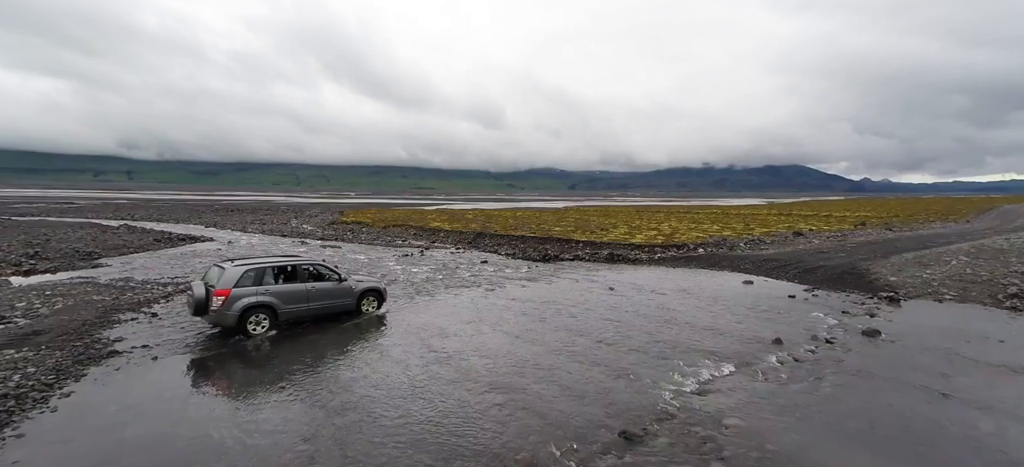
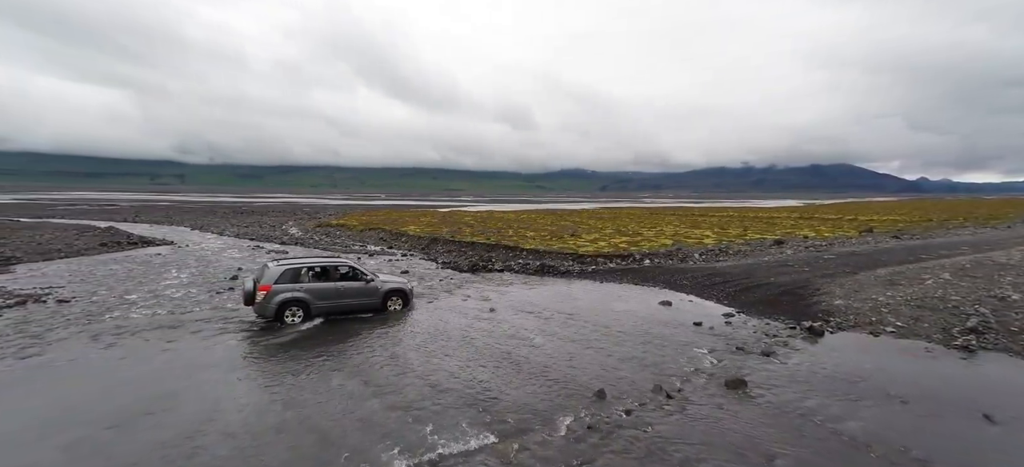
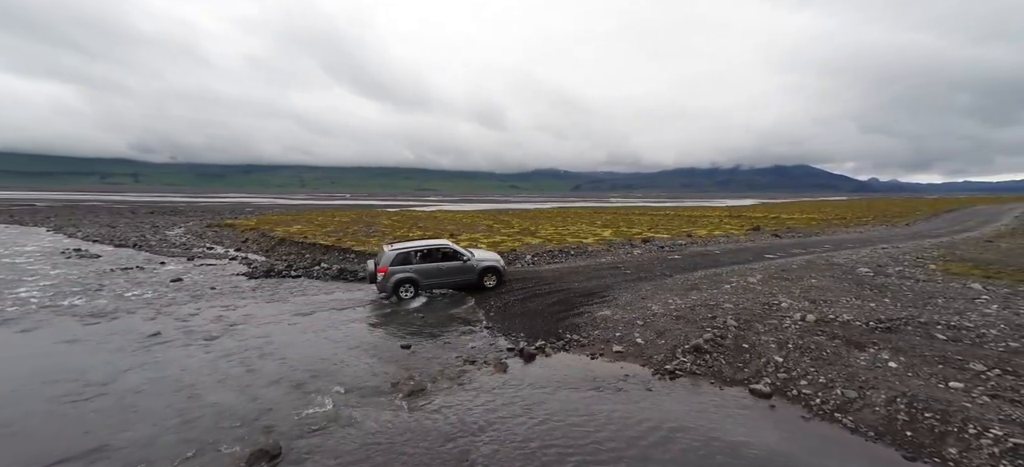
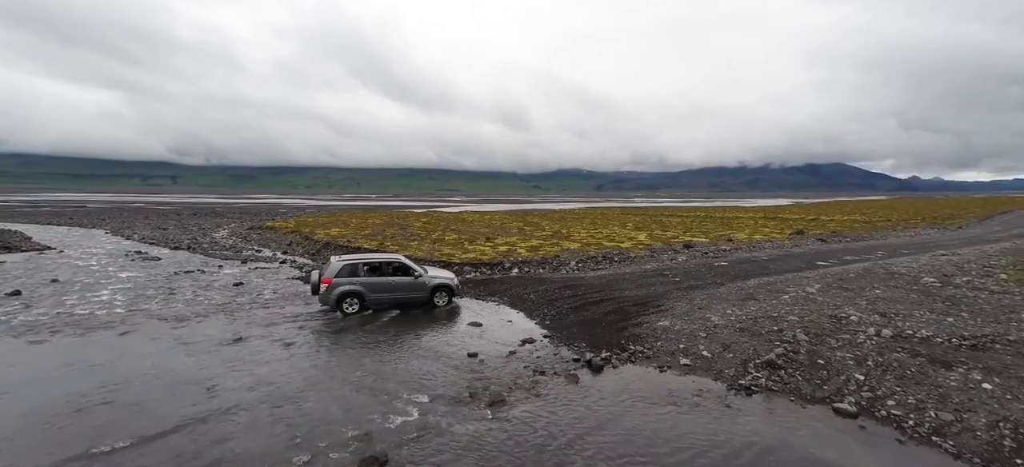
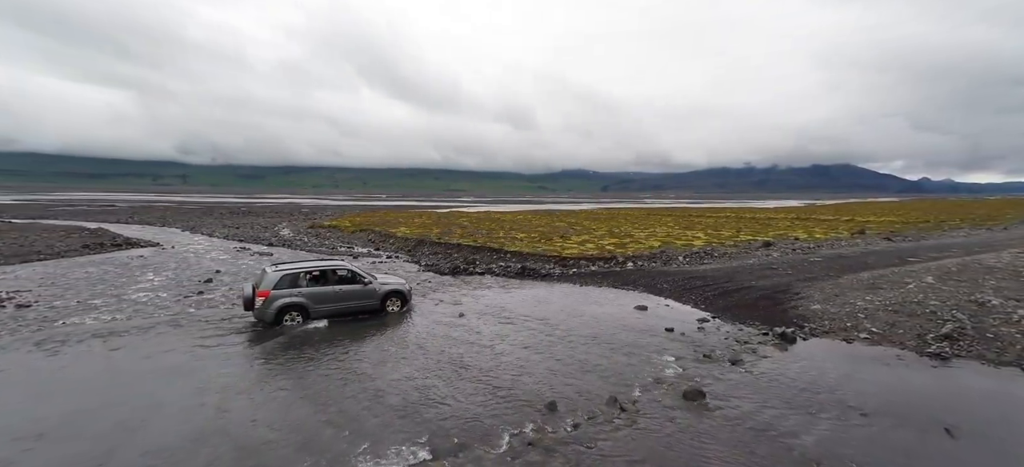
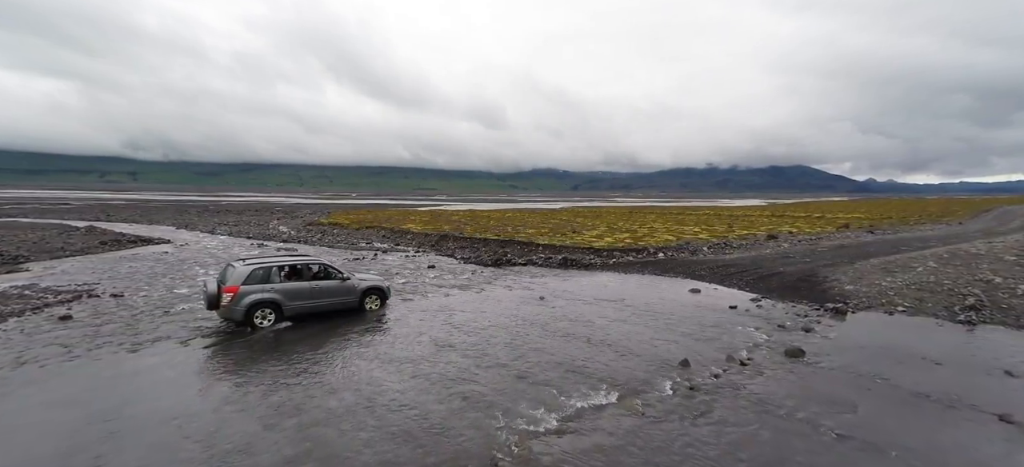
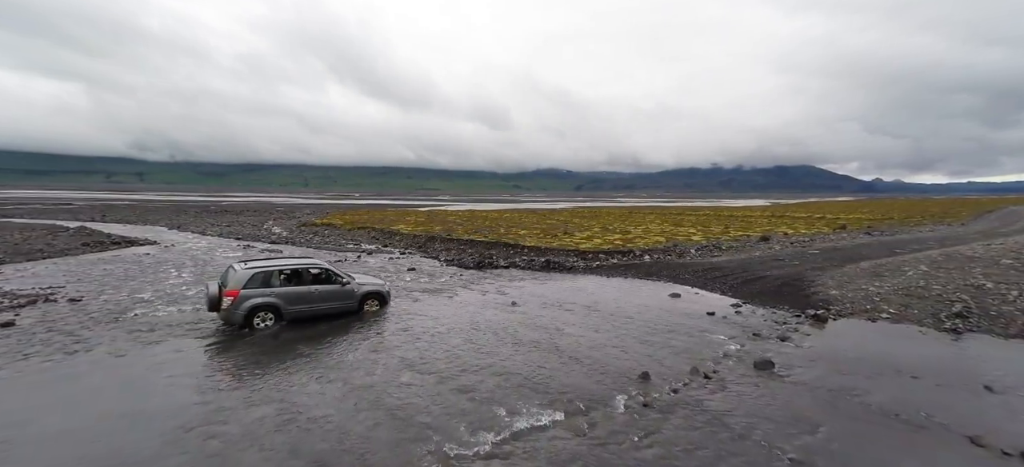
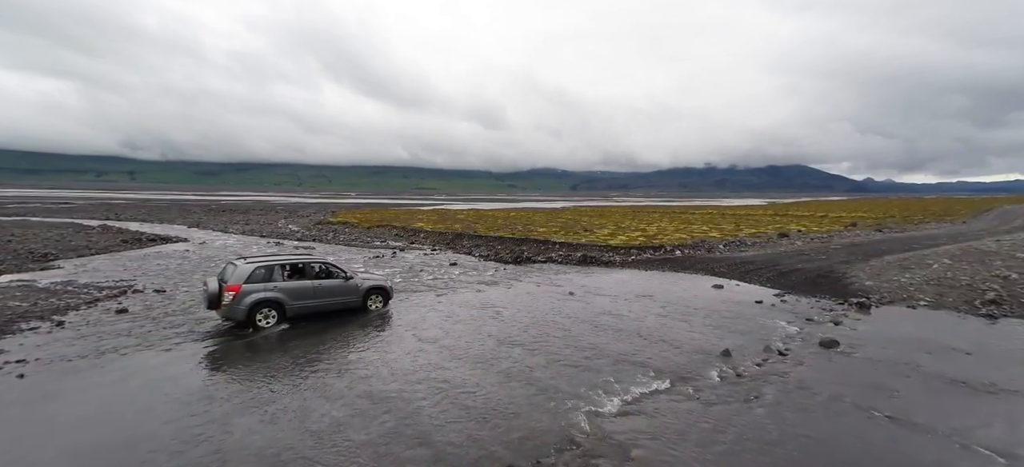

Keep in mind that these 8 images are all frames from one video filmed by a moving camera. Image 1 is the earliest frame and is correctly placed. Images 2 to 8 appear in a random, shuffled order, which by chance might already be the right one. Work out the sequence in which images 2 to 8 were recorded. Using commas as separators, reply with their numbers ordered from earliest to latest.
8, 6, 7, 2, 5, 4, 3
